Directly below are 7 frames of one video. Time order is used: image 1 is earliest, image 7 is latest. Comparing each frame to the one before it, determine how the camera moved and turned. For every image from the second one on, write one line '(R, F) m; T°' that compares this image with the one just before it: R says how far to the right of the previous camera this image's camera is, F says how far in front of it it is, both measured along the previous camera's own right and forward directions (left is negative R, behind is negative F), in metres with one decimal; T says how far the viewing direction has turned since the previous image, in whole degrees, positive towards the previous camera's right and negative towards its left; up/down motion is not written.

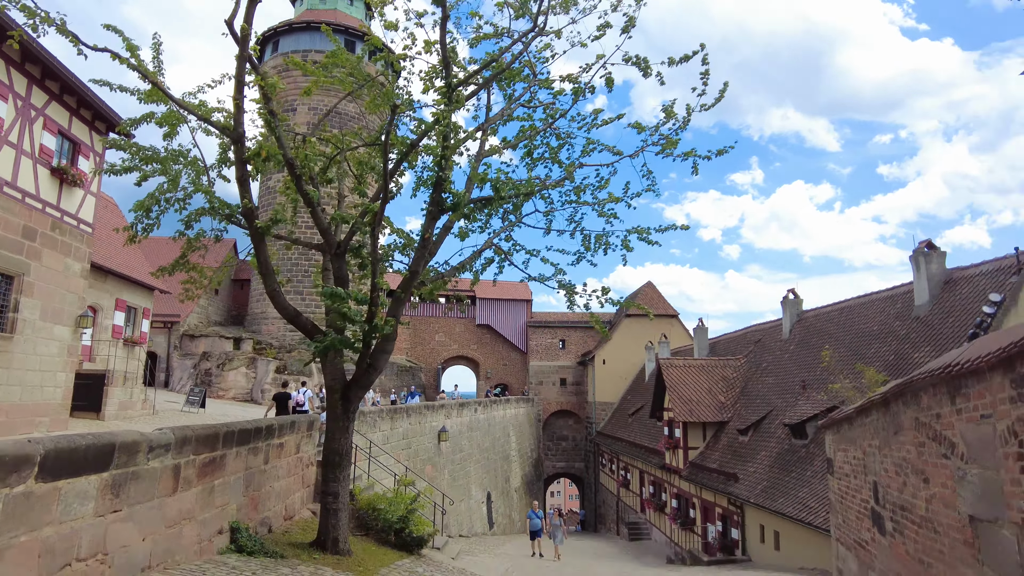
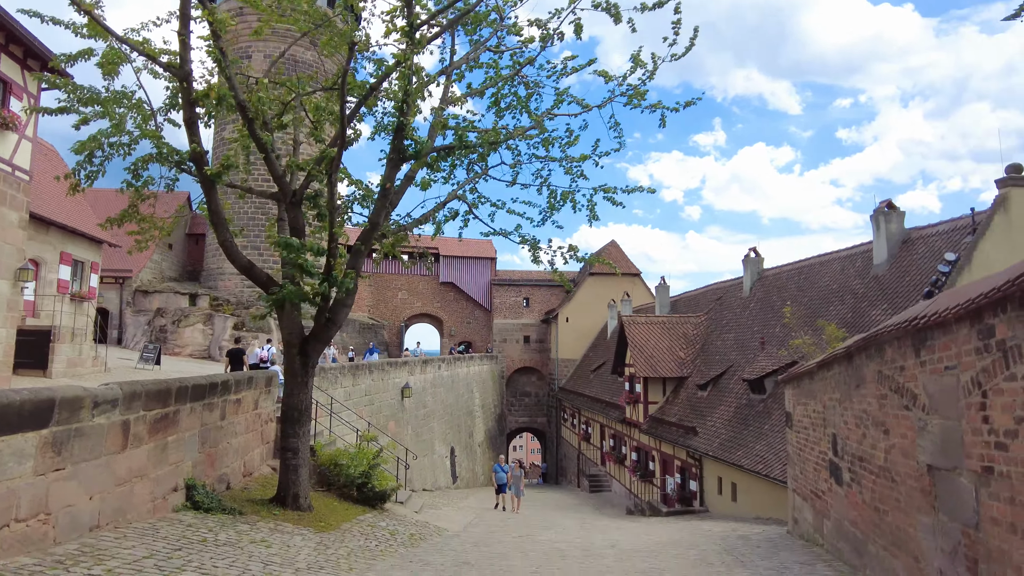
(0.0, +0.2) m; +3°
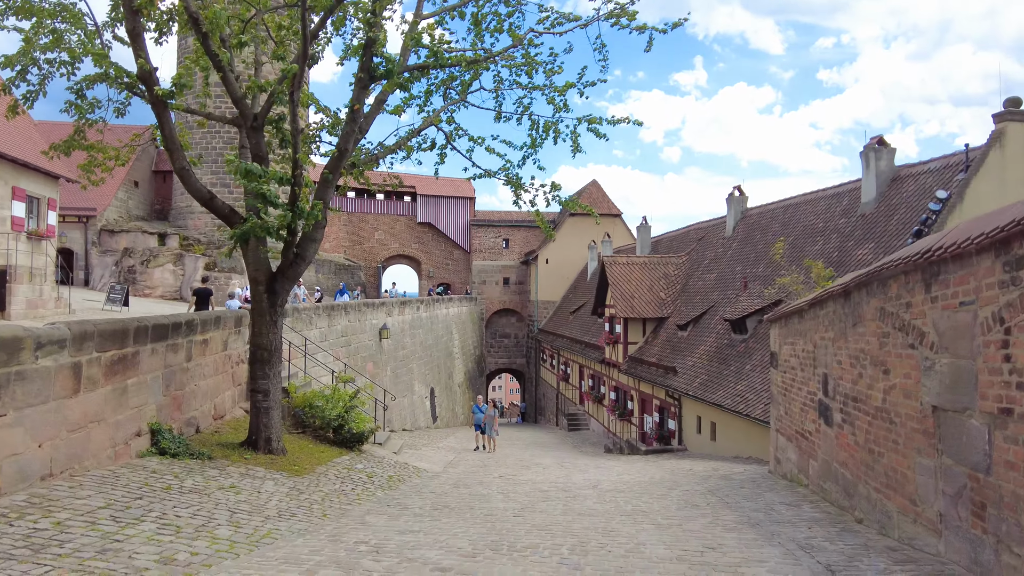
(0.0, +0.4) m; +2°
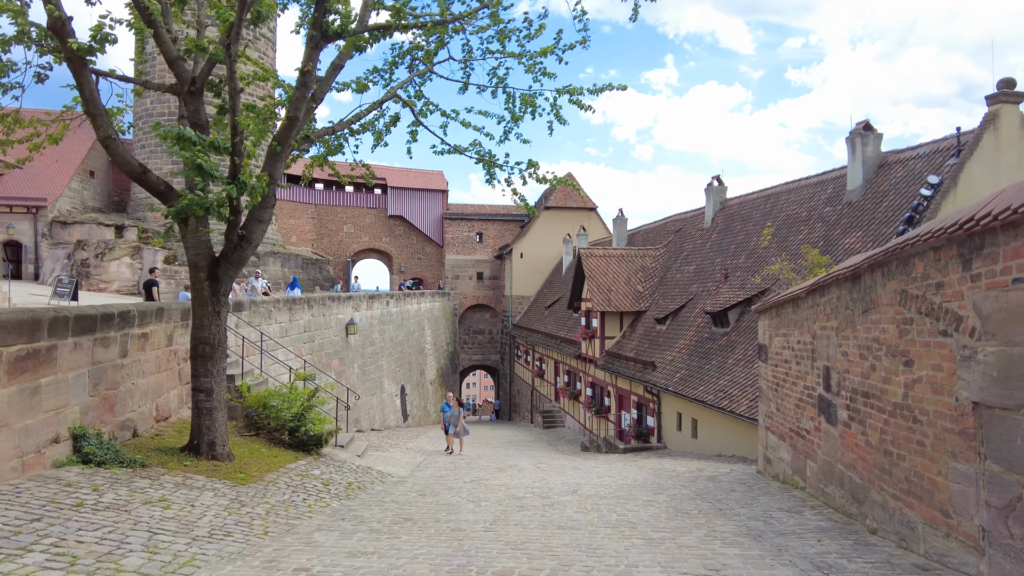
(0.0, +0.7) m; +2°
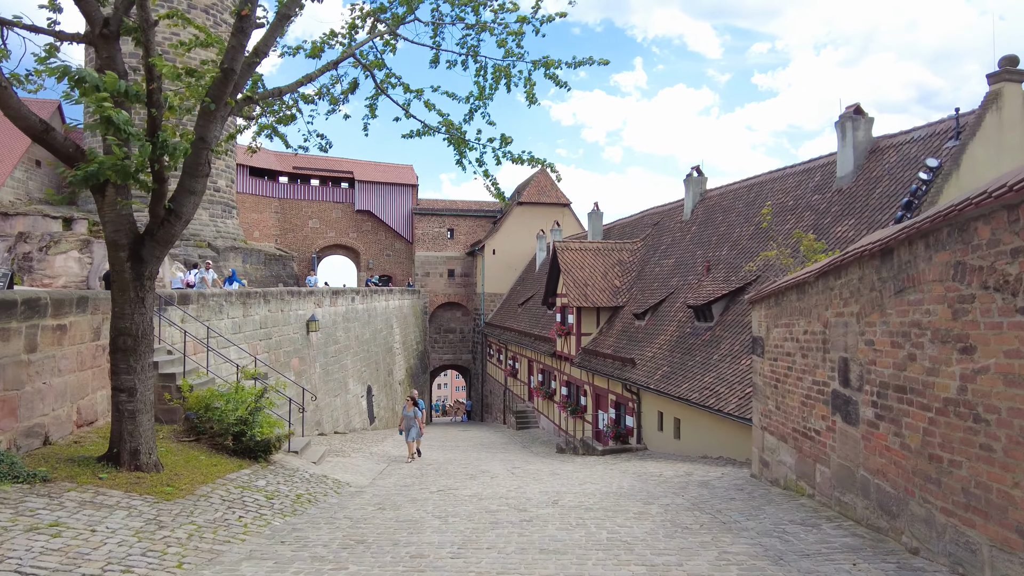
(0.0, +0.9) m; +2°
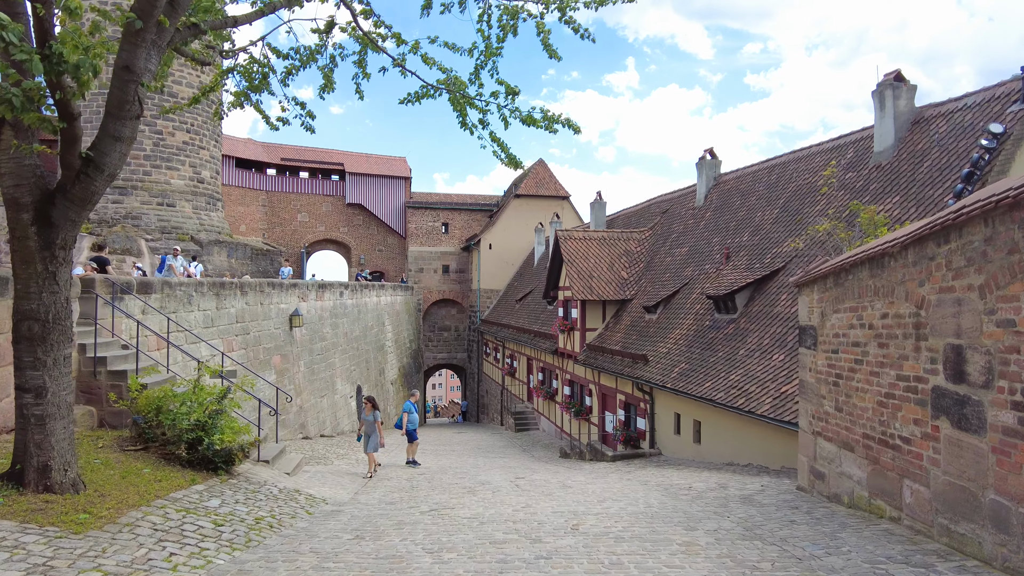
(-0.1, +1.2) m; 0°
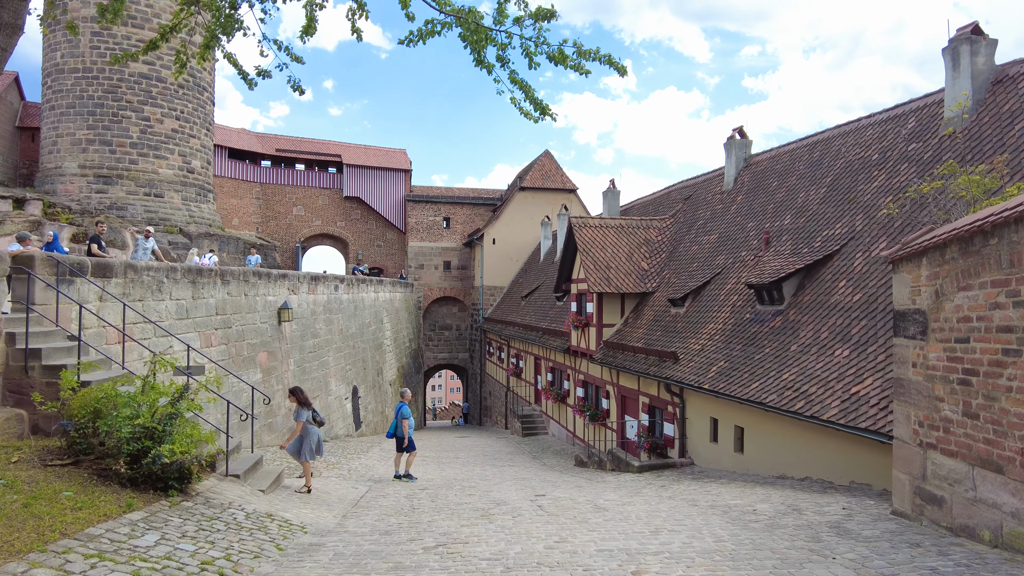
(-0.2, +1.4) m; 0°
